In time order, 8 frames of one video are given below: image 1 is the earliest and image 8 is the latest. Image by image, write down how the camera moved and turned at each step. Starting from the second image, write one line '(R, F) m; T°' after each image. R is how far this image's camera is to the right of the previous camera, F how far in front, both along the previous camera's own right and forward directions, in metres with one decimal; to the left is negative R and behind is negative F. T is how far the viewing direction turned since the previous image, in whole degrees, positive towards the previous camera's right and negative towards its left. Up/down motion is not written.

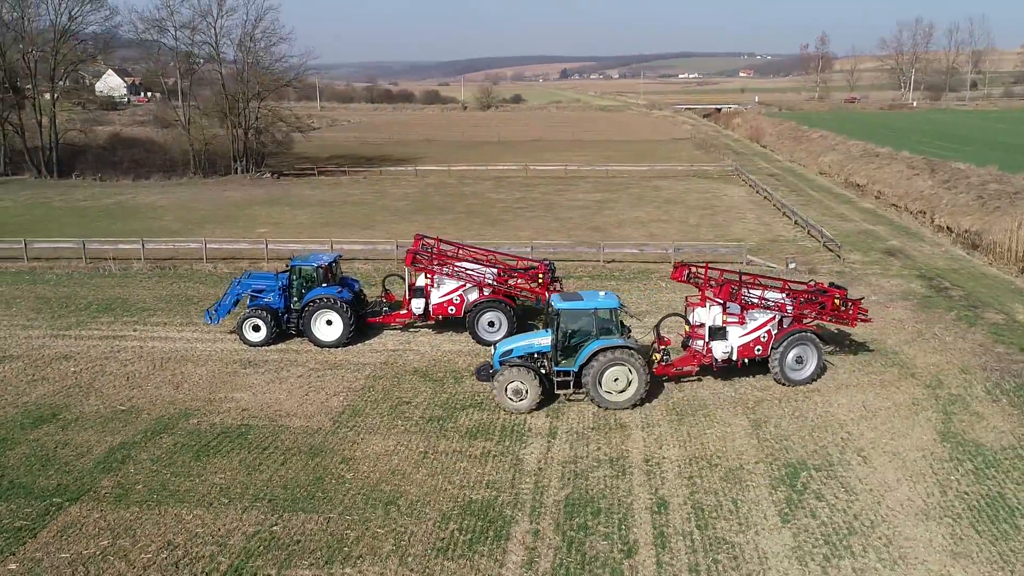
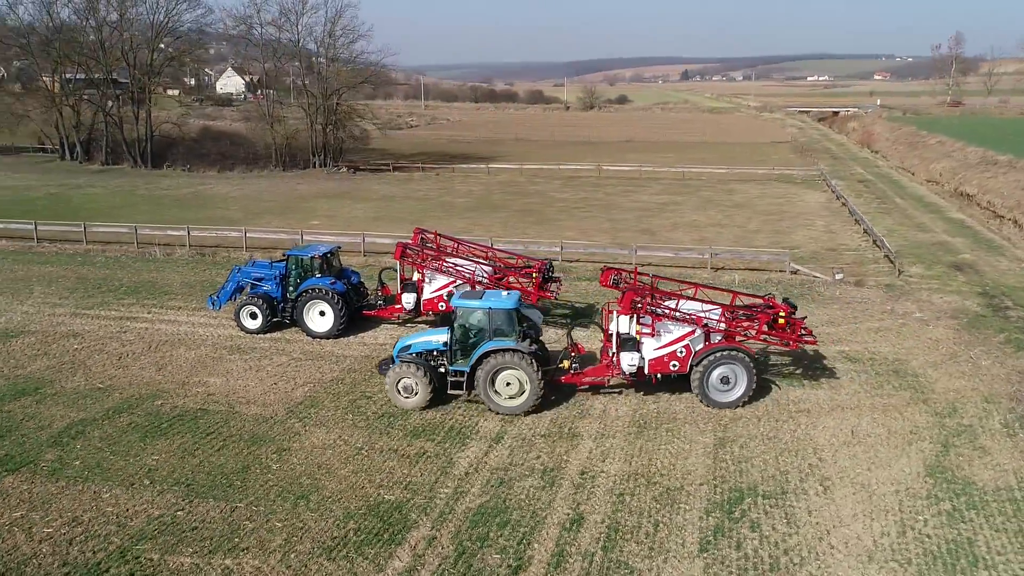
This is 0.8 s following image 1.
(+2.2, +0.5) m; -8°
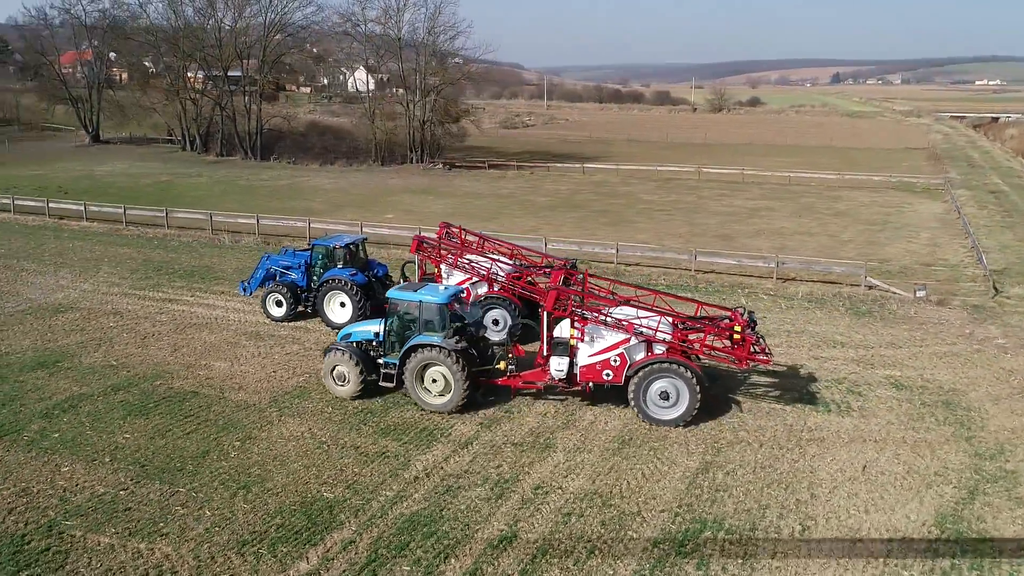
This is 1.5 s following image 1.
(+2.0, +0.7) m; -9°
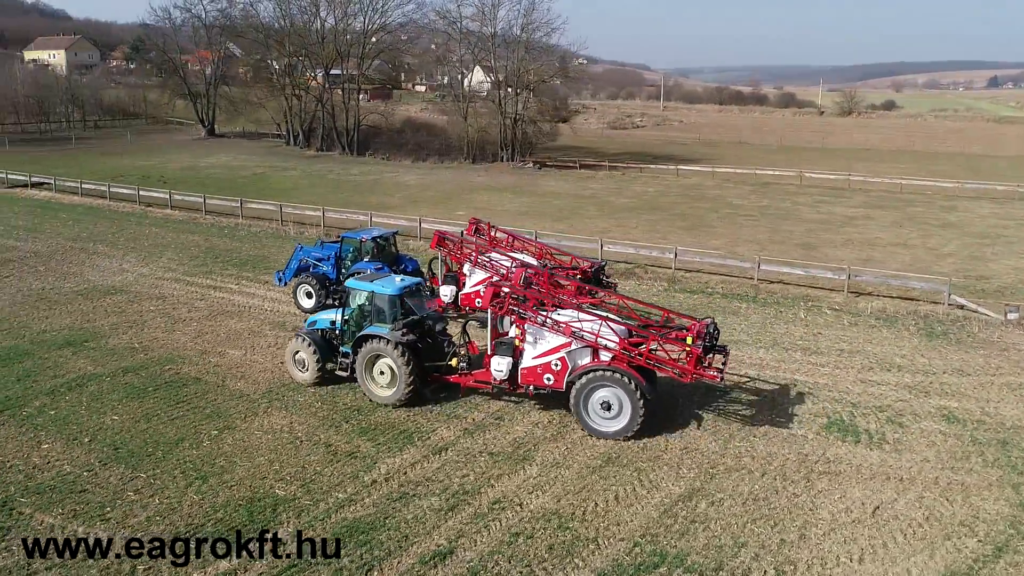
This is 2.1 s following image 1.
(+1.7, +0.7) m; -8°
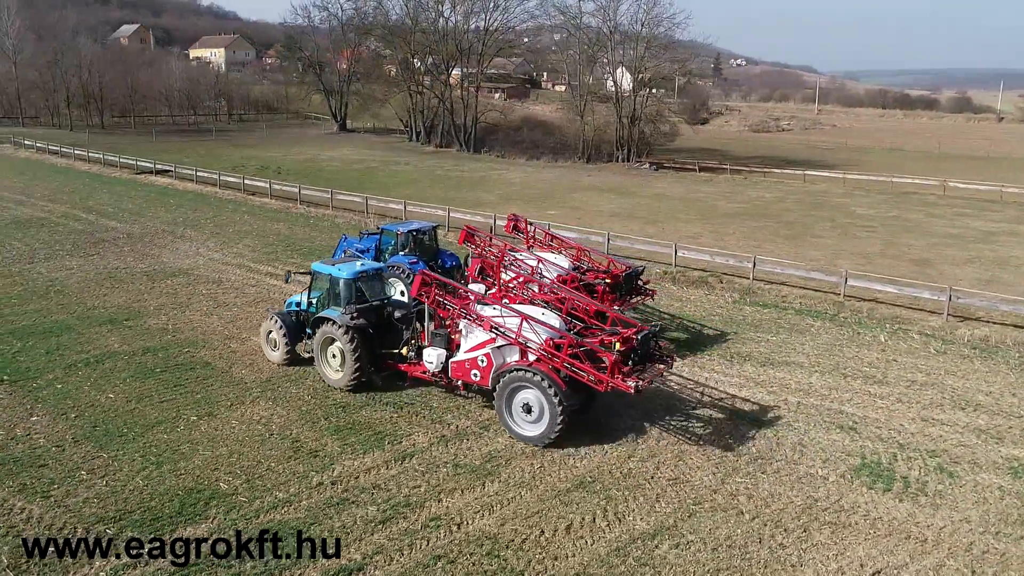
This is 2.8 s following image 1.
(+1.9, +1.0) m; -10°
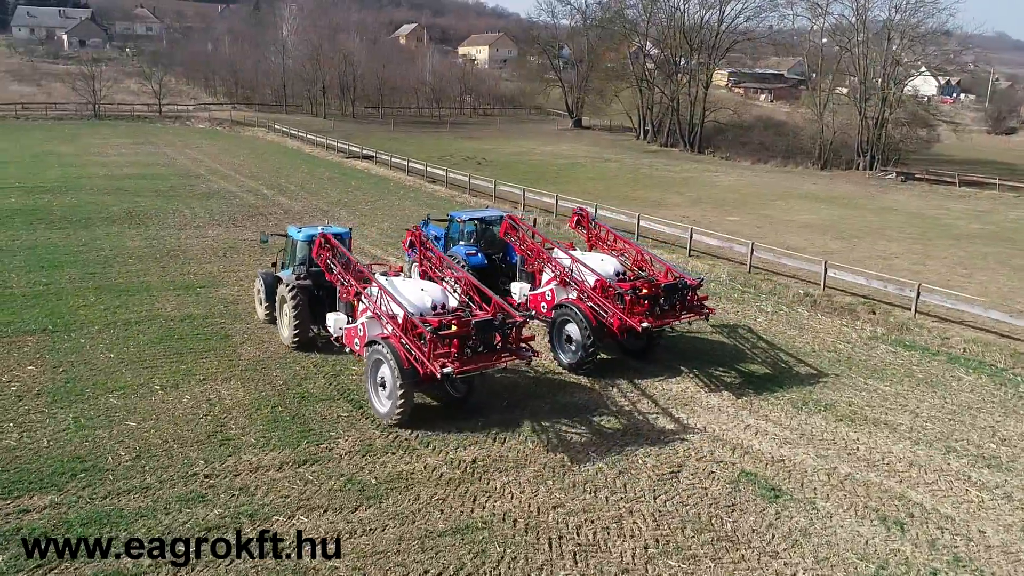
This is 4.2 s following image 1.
(+3.3, +2.2) m; -19°
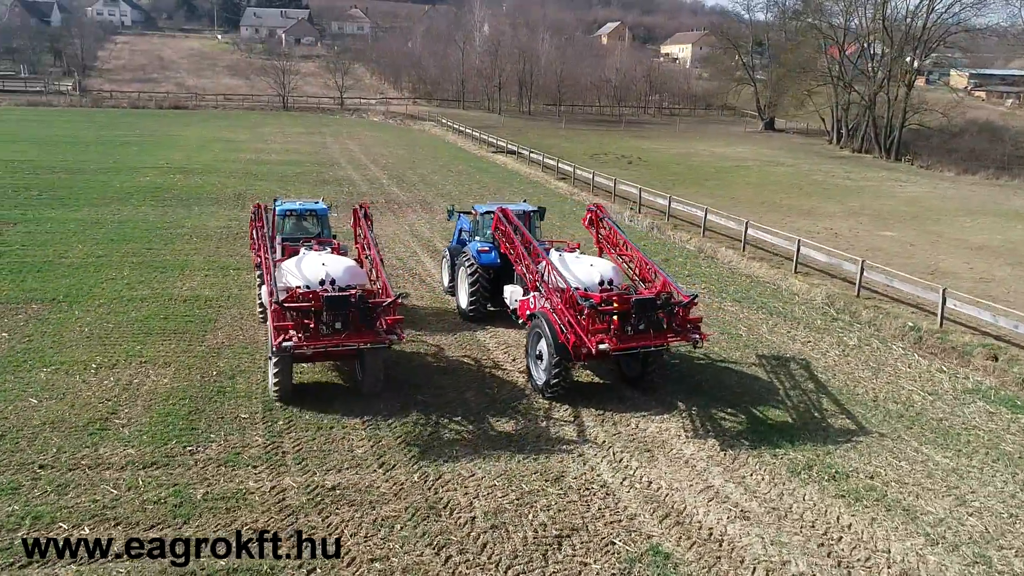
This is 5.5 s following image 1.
(+2.9, +1.9) m; -15°
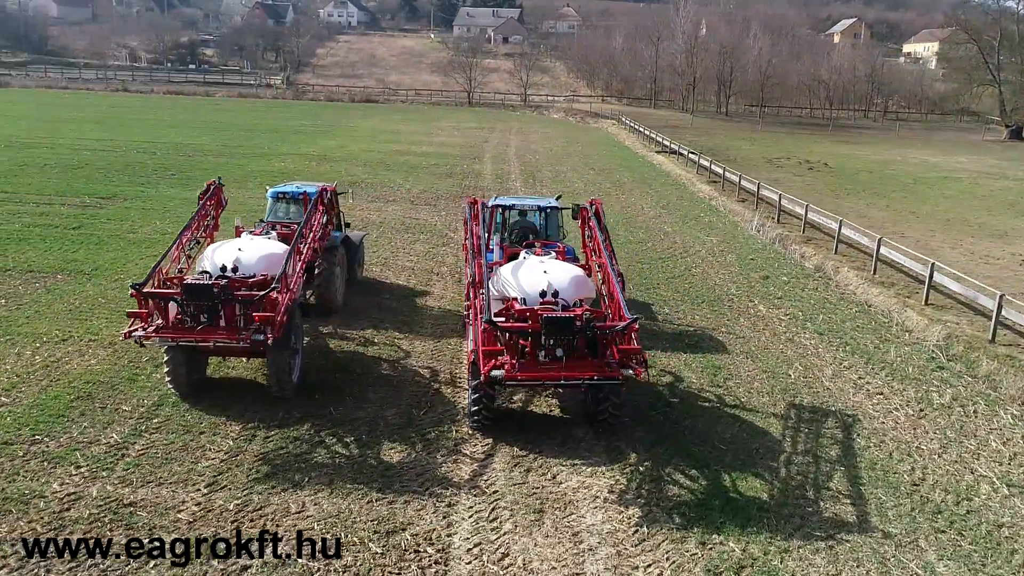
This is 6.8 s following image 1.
(+2.8, +2.0) m; -16°
